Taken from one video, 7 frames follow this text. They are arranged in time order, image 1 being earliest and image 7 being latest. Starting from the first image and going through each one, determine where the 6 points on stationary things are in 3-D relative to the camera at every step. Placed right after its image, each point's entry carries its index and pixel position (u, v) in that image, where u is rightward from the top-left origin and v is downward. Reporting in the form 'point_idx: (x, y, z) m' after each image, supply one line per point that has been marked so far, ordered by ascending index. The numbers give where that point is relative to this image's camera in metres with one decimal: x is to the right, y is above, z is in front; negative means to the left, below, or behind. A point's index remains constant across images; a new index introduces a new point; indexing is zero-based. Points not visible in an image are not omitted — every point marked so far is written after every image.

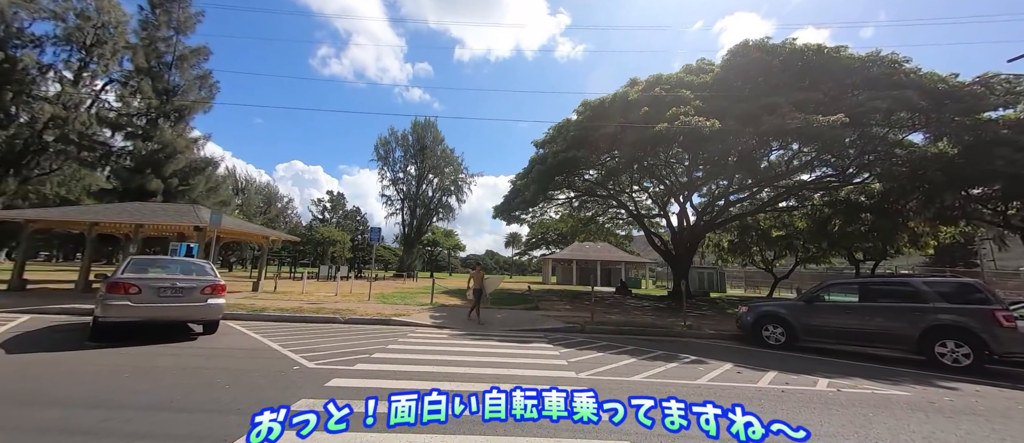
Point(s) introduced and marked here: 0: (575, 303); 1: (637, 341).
0: (+2.9, -3.8, +16.7) m
1: (+2.9, -2.7, +8.1) m
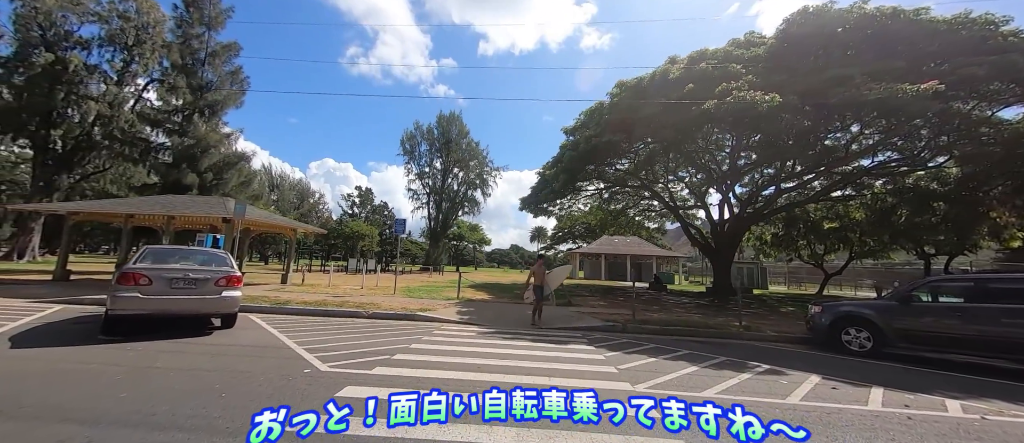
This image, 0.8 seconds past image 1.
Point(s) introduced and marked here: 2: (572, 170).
0: (+4.3, -3.4, +15.7) m
1: (+3.6, -2.5, +7.1) m
2: (+3.1, +2.7, +16.6) m
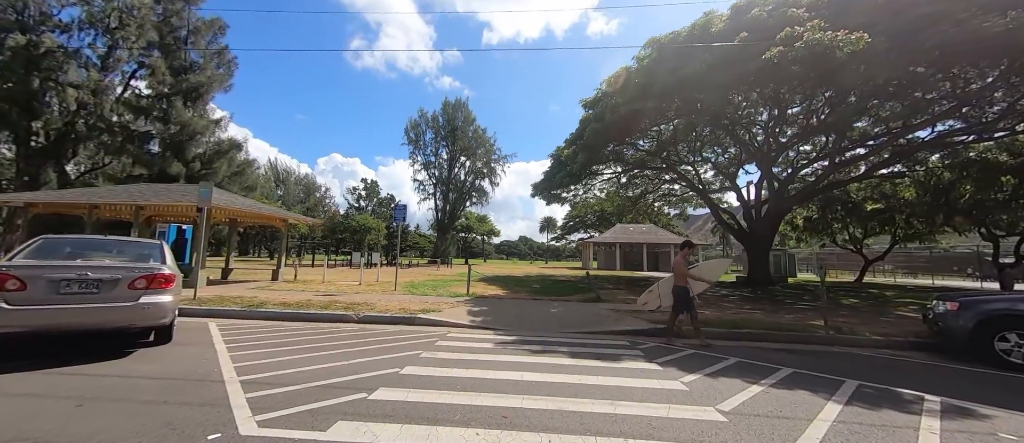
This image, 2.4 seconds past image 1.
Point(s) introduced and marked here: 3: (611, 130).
0: (+4.9, -2.7, +13.8) m
1: (+4.0, -2.0, +5.2) m
2: (+3.6, +3.4, +14.6) m
3: (+4.0, +3.7, +13.9) m
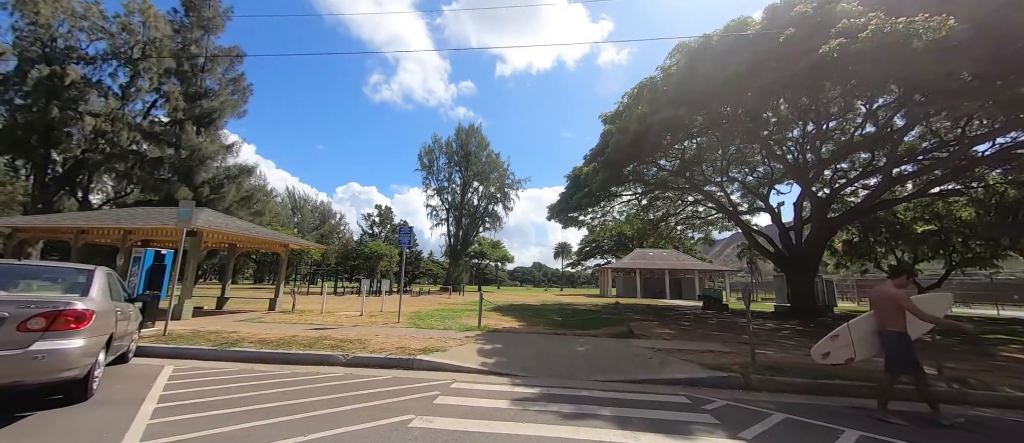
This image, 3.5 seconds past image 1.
0: (+5.5, -3.5, +12.1) m
1: (+4.3, -2.2, +3.7) m
2: (+4.2, +2.5, +13.4) m
3: (+4.5, +2.9, +12.7) m
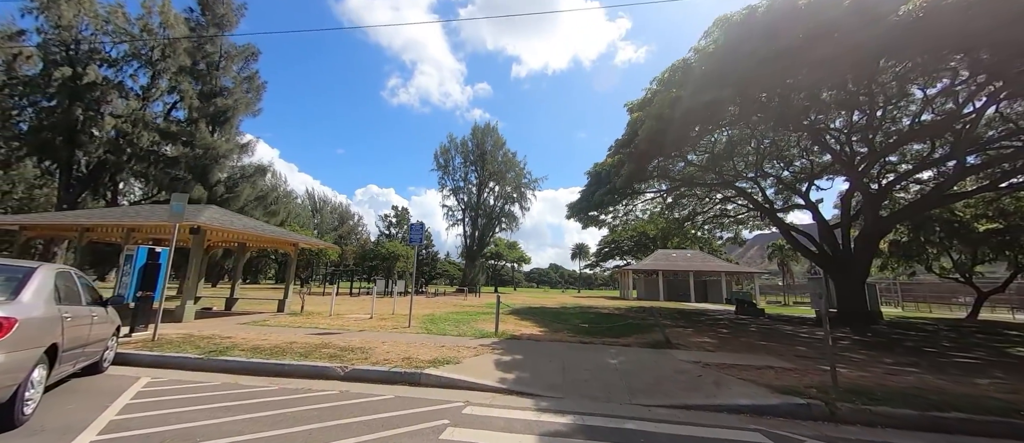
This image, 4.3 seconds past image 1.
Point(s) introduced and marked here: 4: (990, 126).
0: (+6.1, -3.4, +11.0) m
1: (+4.5, -2.0, +2.5) m
2: (+4.9, +2.6, +12.3) m
3: (+5.2, +3.0, +11.6) m
4: (+20.9, +4.2, +15.5) m
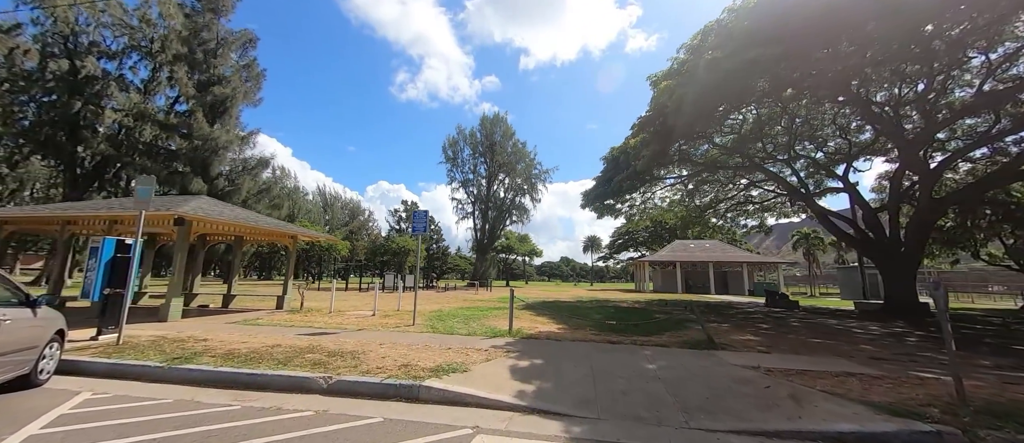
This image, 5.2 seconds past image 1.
0: (+6.5, -2.9, +9.7) m
1: (+4.7, -1.7, +1.3) m
2: (+5.2, +3.1, +11.0) m
3: (+5.5, +3.5, +10.3) m
4: (+21.3, +5.0, +13.7) m
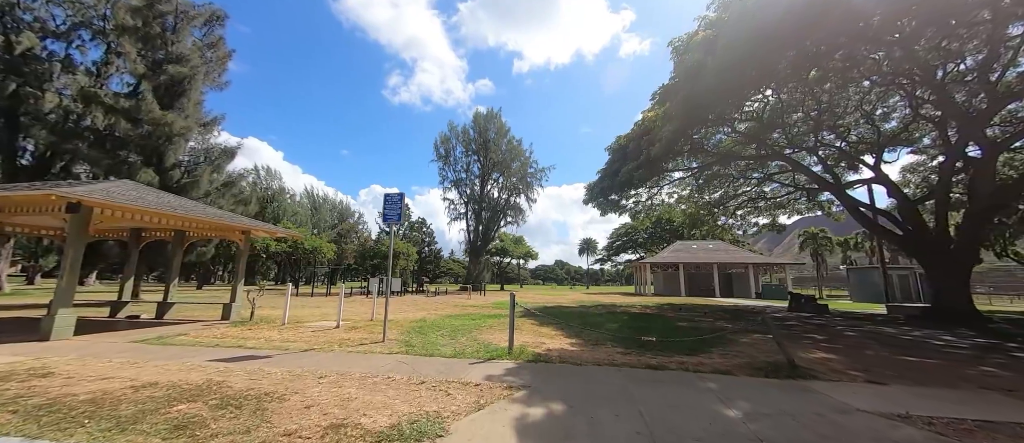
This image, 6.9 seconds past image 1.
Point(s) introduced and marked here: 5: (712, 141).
0: (+6.5, -2.6, +7.8) m
1: (+4.8, -1.3, -0.6) m
2: (+5.2, +3.4, +9.1) m
3: (+5.5, +3.8, +8.4) m
4: (+21.2, +5.3, +12.2) m
5: (+10.3, +4.2, +18.2) m
